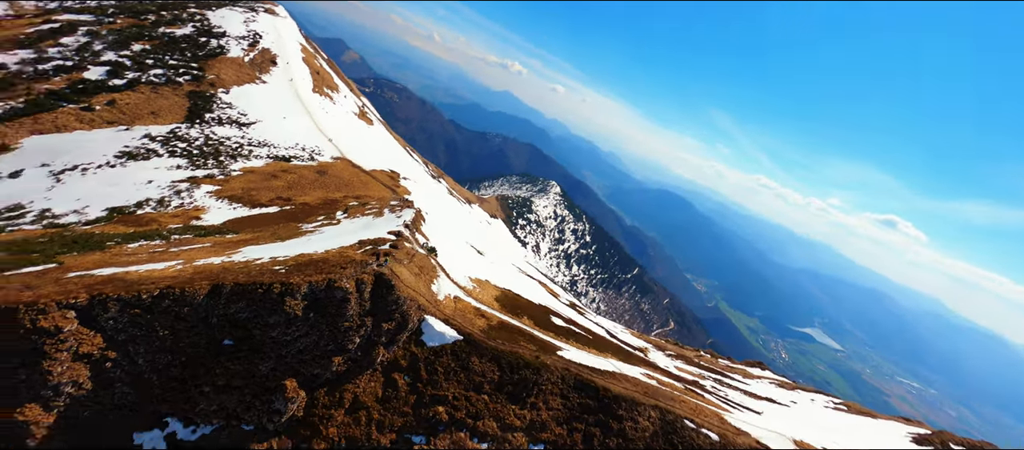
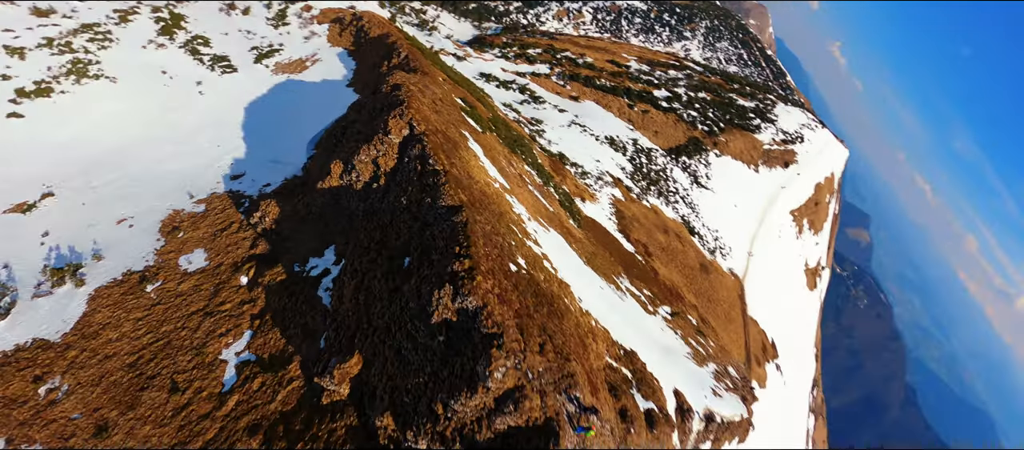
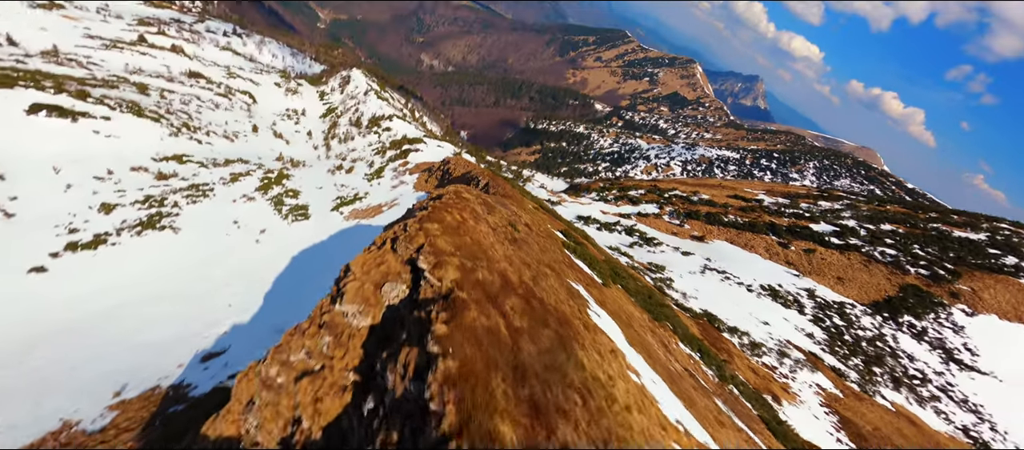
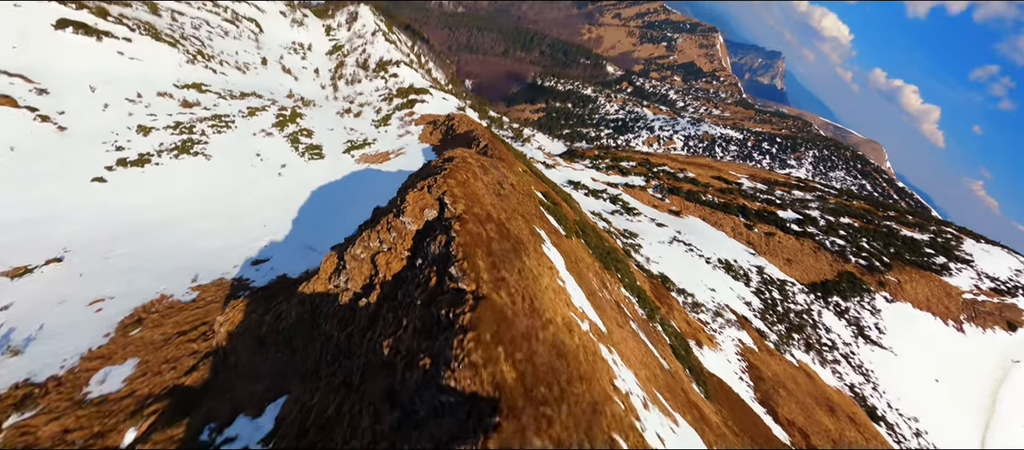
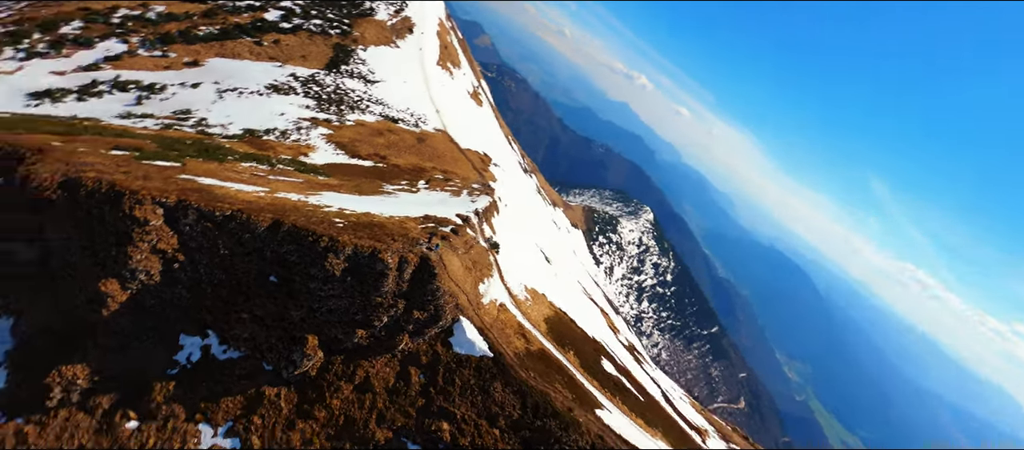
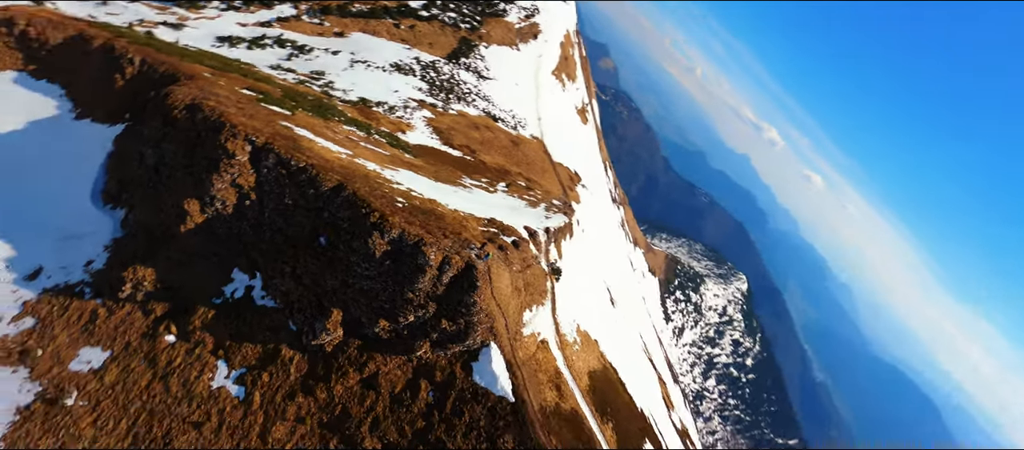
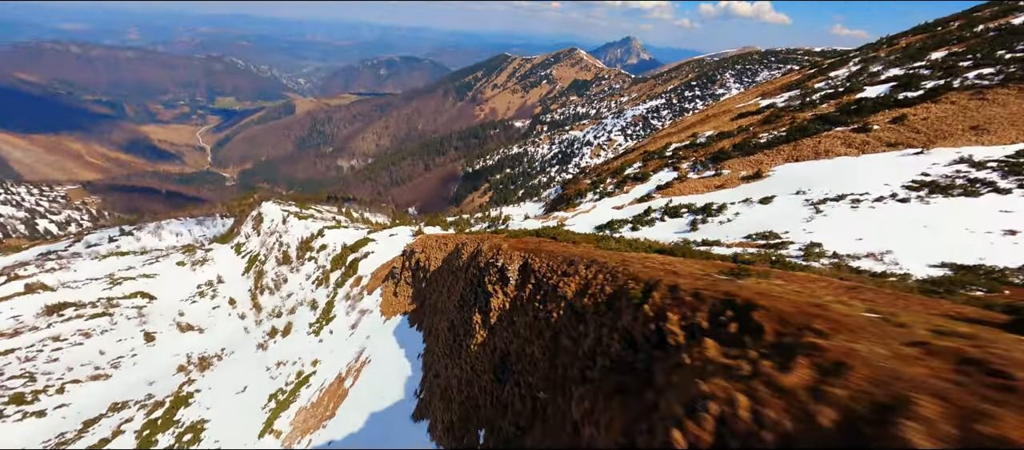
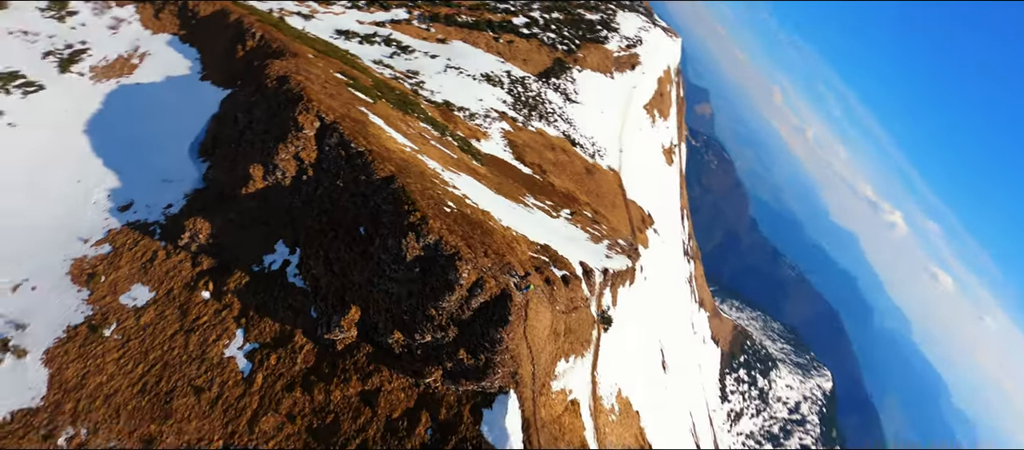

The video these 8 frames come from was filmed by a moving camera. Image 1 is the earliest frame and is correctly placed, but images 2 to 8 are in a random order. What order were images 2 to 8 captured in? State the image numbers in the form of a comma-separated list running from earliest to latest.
5, 6, 8, 2, 4, 3, 7
